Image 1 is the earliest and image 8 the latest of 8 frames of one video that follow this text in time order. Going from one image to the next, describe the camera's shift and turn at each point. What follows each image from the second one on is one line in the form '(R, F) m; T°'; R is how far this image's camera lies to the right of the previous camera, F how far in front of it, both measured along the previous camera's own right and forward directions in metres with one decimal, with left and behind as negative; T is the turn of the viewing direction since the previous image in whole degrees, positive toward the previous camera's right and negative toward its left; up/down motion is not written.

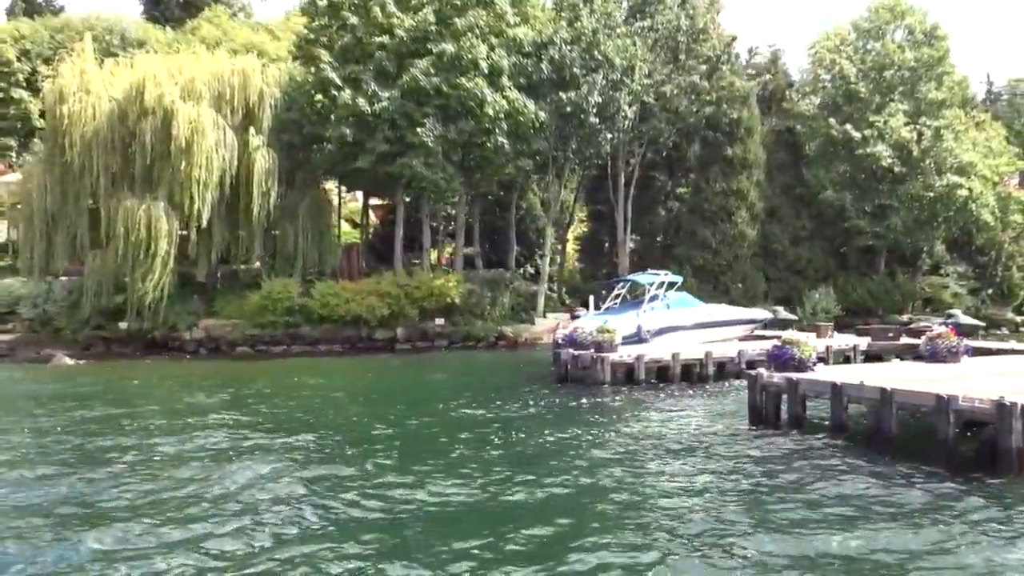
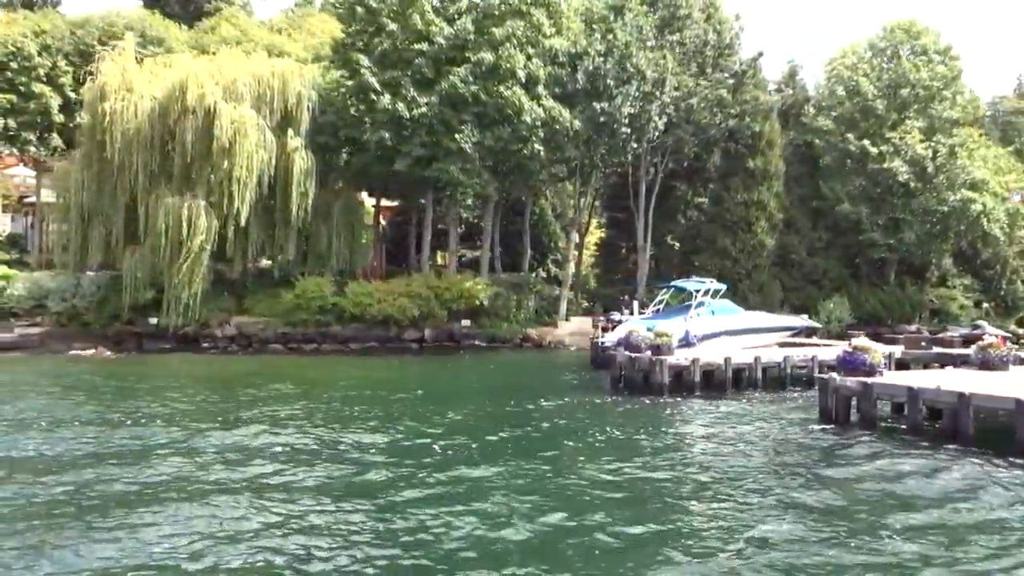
(-1.7, -0.7) m; +1°
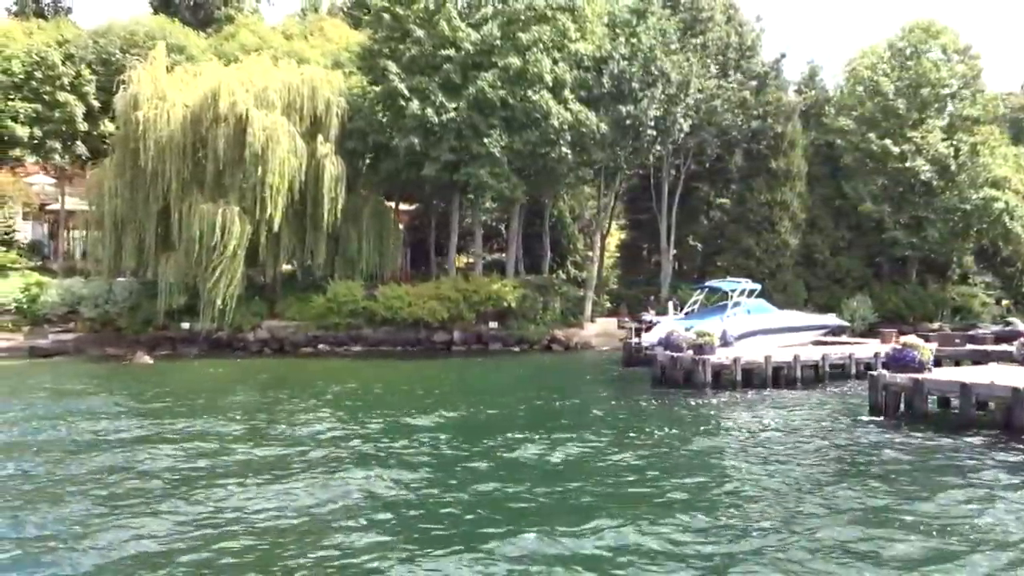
(-0.8, -0.3) m; 0°
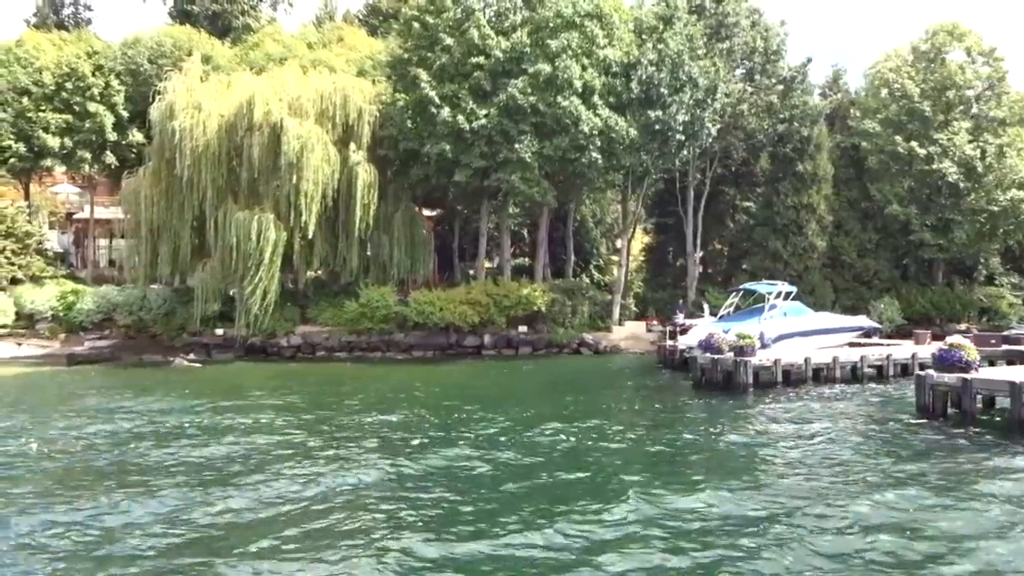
(-0.7, -0.3) m; -1°
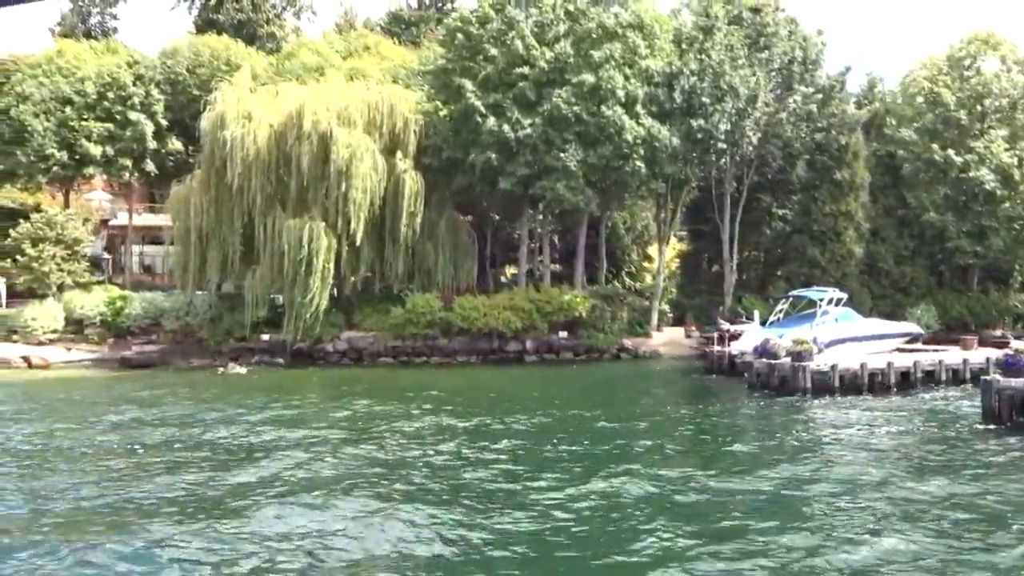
(-1.1, -0.5) m; -1°
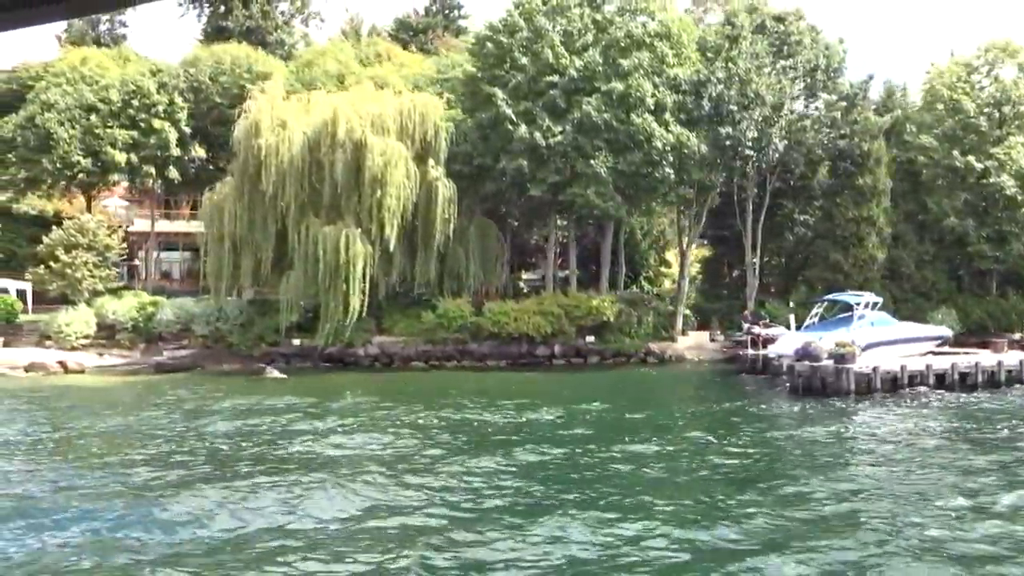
(-1.1, -0.5) m; 0°
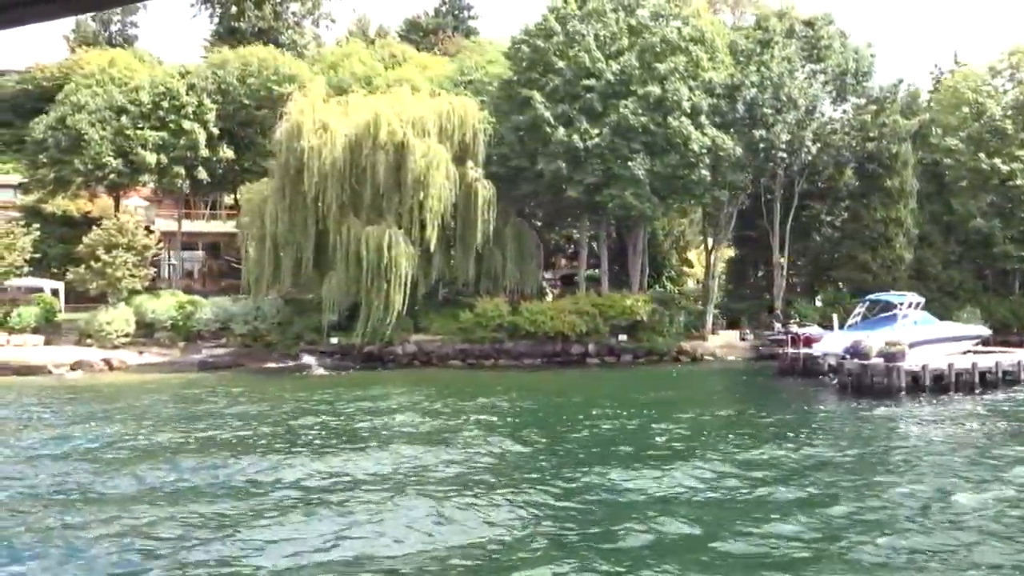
(-1.4, -0.6) m; 0°
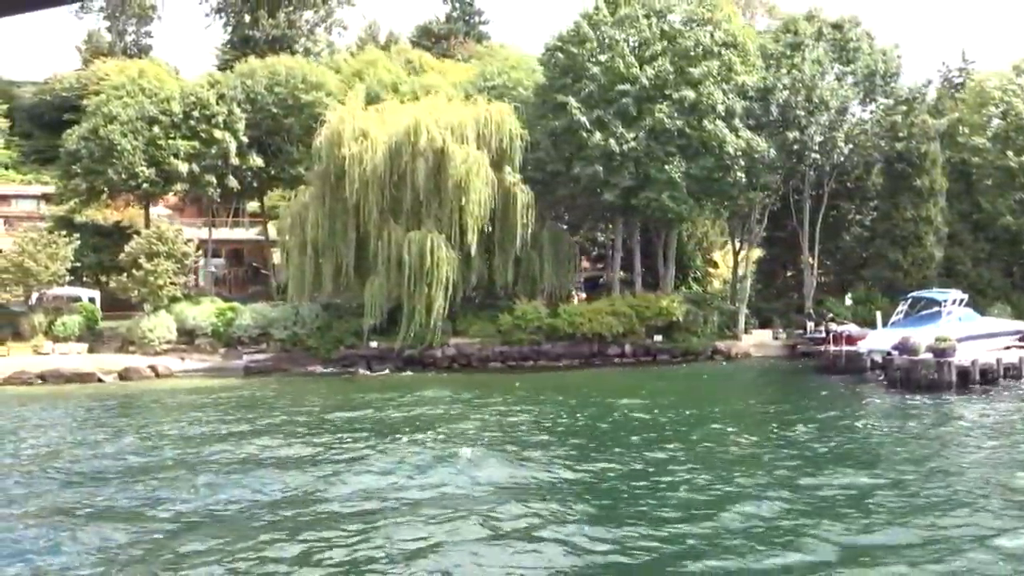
(-1.2, -0.5) m; 0°
